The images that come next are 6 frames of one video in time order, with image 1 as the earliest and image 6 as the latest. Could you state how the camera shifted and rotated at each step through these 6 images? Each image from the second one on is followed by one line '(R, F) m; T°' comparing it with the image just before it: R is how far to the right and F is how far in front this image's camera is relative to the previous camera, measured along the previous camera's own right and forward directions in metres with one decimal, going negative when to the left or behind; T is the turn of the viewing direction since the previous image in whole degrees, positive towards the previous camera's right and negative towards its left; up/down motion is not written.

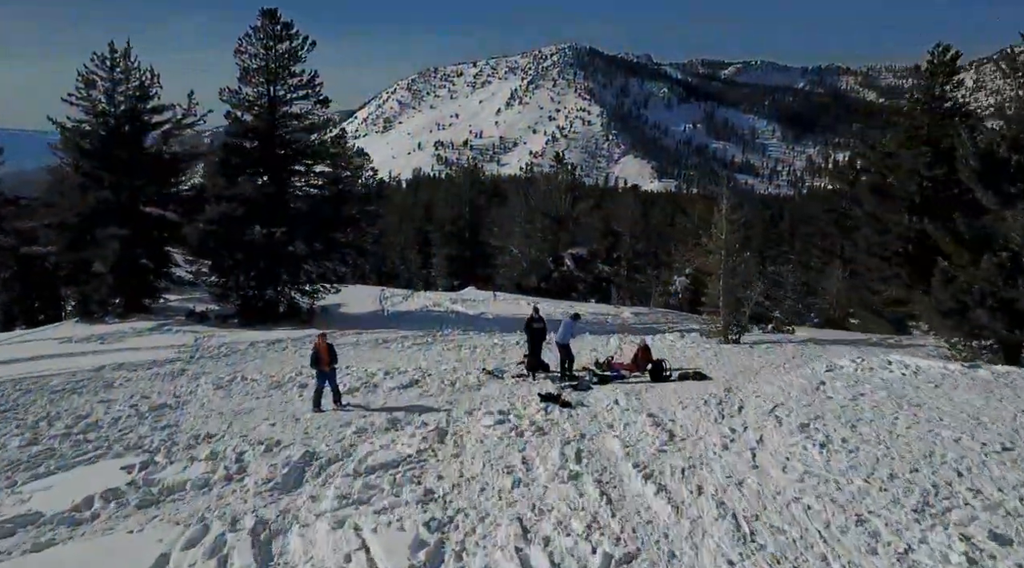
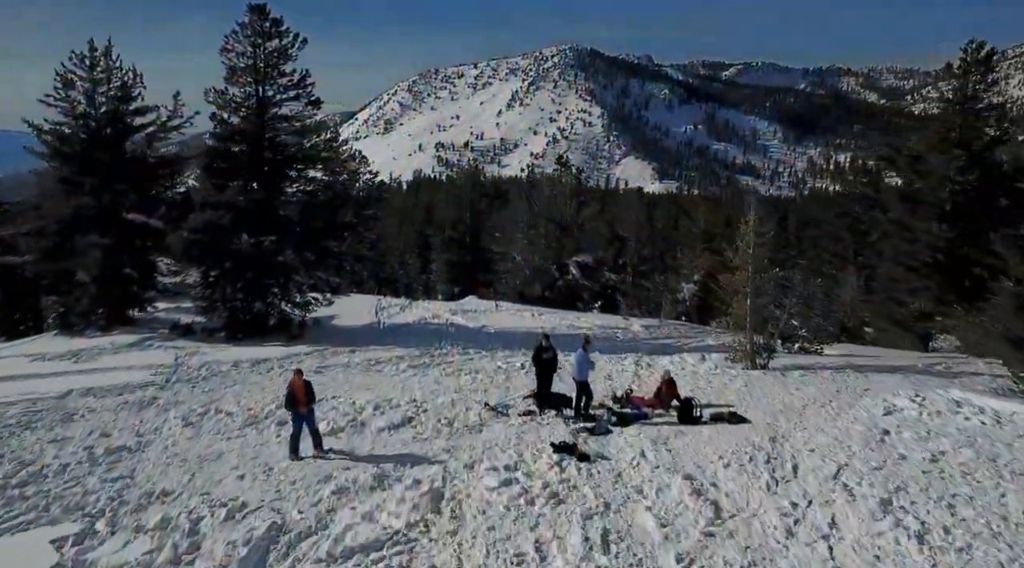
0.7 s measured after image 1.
(-0.1, +1.6) m; 0°
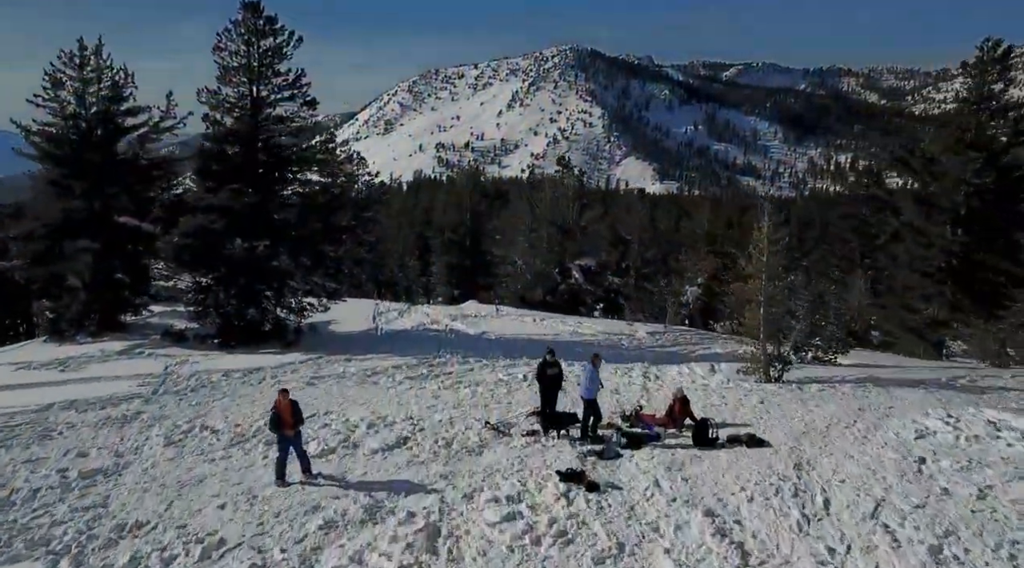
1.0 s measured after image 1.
(0.0, +0.7) m; 0°
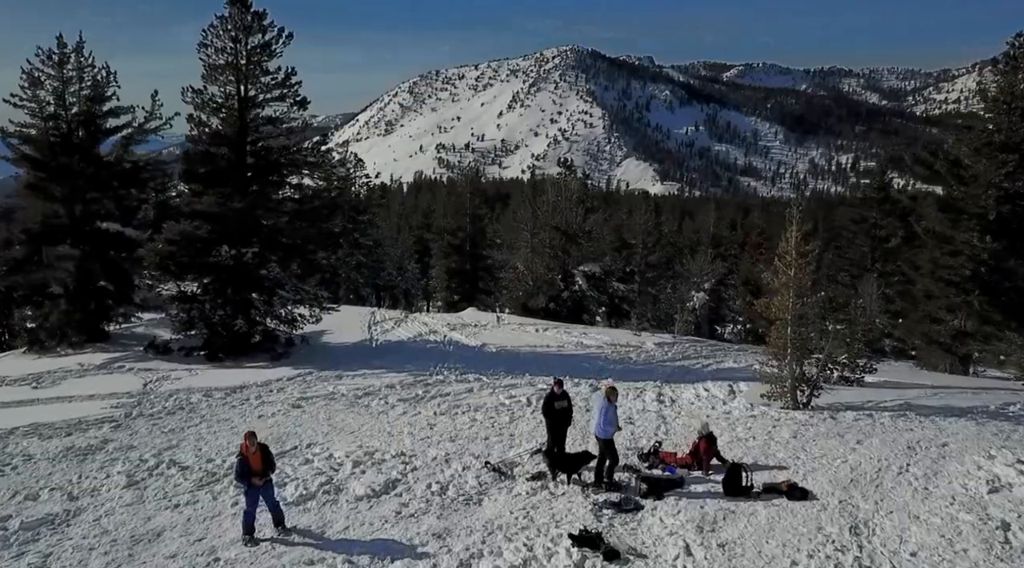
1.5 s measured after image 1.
(0.0, +1.3) m; 0°
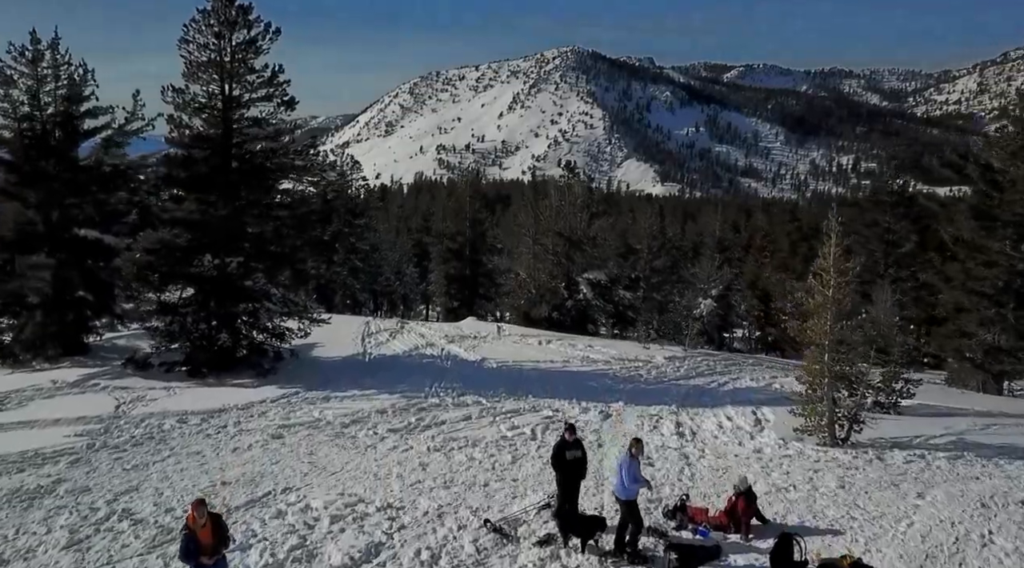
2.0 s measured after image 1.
(0.0, +1.5) m; 0°
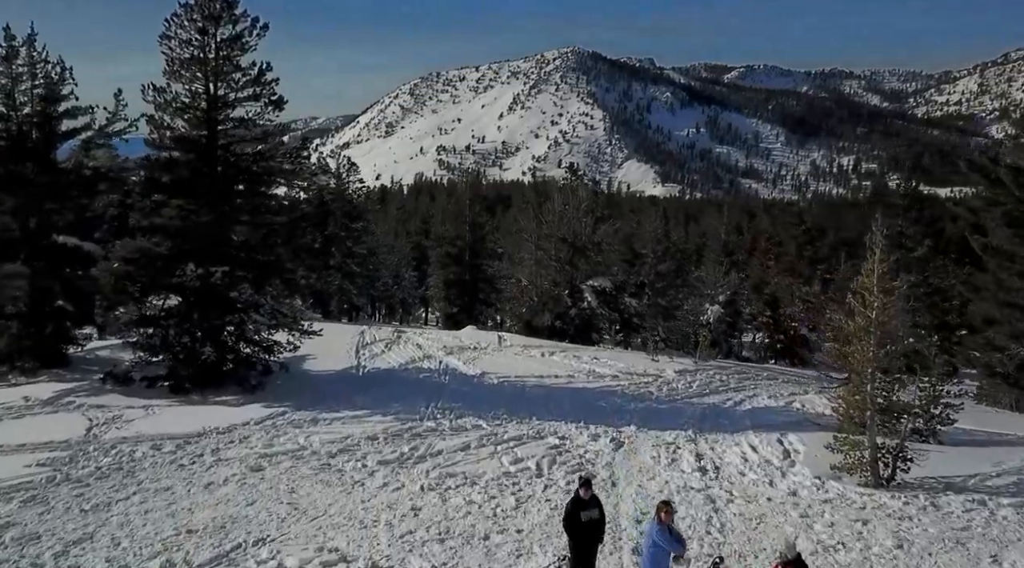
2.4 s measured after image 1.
(0.0, +1.3) m; 0°
